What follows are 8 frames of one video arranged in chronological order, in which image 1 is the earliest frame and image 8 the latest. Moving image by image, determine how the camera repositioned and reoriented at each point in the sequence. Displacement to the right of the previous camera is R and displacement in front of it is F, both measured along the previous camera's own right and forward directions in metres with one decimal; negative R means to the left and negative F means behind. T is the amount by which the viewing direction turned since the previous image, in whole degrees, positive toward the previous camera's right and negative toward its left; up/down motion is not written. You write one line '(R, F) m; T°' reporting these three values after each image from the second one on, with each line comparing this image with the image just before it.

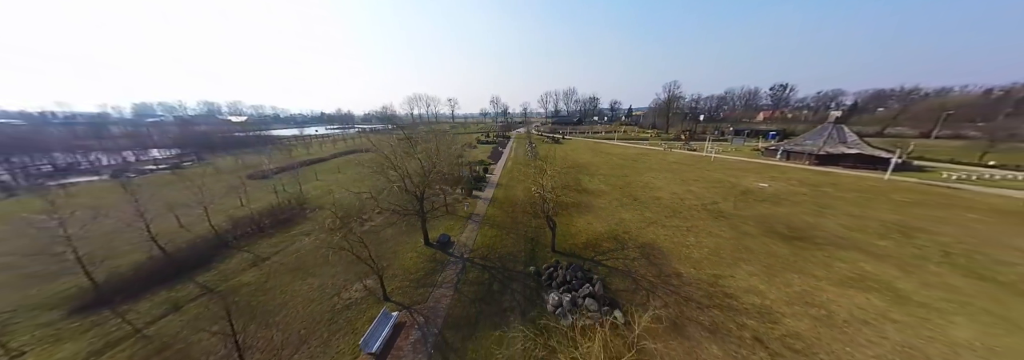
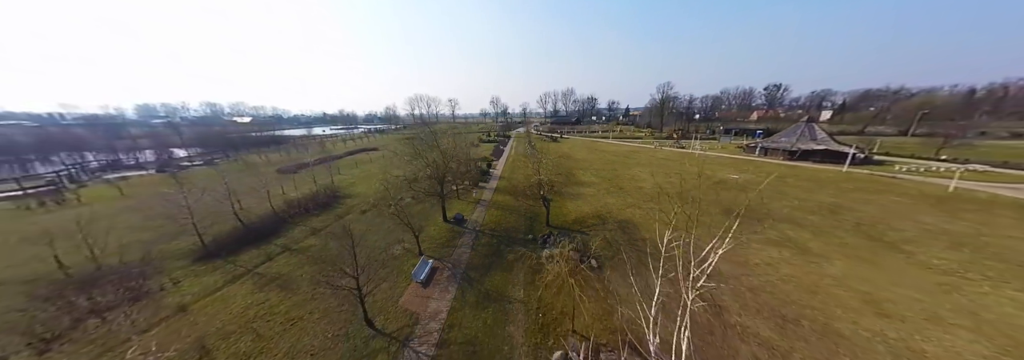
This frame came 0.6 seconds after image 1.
(-0.3, -4.5) m; 0°
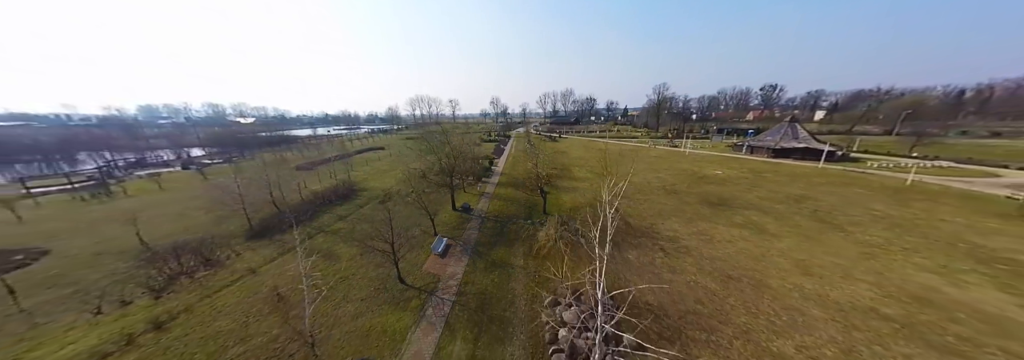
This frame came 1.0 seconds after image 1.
(-0.1, -3.1) m; 0°
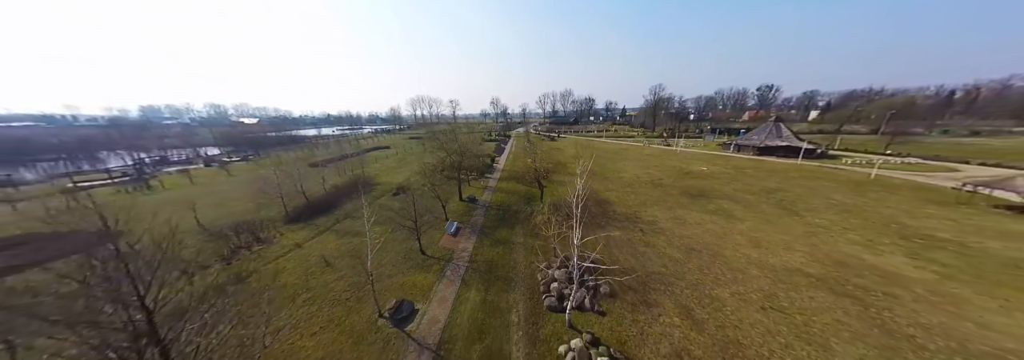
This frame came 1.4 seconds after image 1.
(-0.1, -3.2) m; 0°
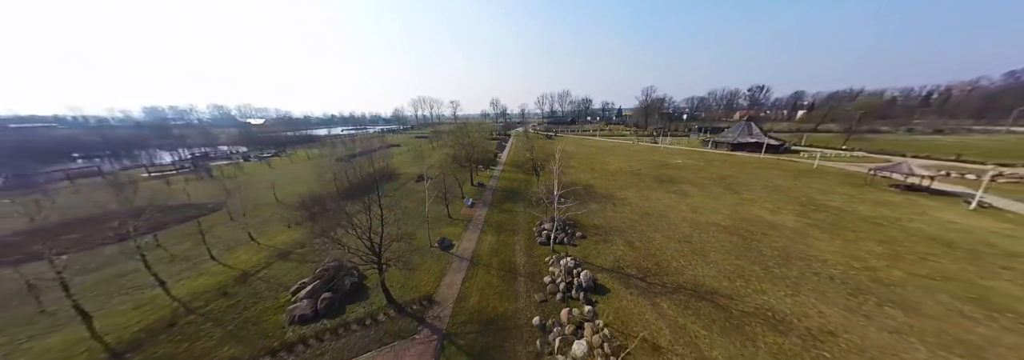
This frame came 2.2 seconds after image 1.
(-0.4, -6.7) m; 0°
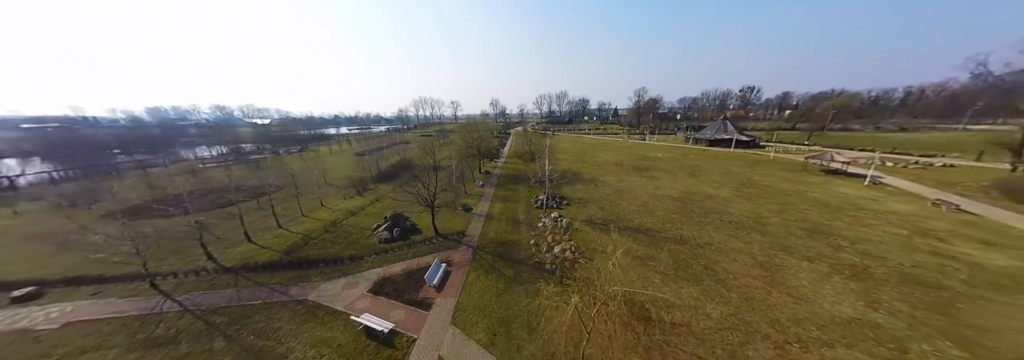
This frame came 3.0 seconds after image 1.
(-0.5, -6.9) m; 0°
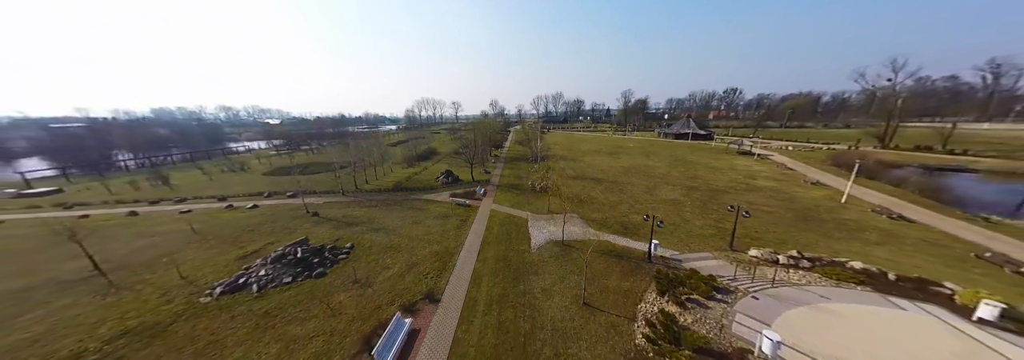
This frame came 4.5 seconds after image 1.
(-1.2, -13.8) m; +1°
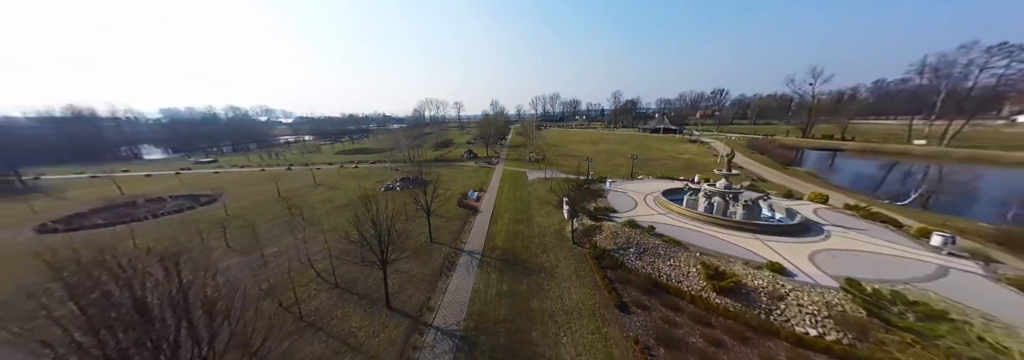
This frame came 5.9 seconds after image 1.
(-0.9, -13.7) m; 0°
